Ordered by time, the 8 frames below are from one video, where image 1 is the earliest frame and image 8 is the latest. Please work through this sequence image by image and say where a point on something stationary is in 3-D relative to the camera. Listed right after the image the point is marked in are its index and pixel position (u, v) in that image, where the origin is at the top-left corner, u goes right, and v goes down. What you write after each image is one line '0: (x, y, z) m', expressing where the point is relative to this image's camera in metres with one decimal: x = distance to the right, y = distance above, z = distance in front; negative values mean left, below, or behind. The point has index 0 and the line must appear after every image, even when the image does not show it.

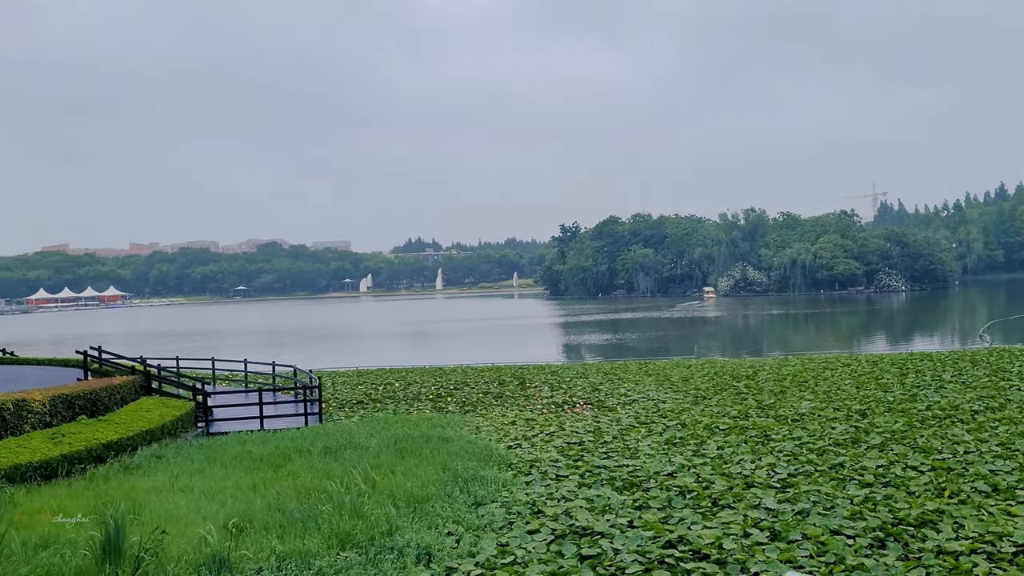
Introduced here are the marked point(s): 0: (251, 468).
0: (-2.9, -2.0, +8.5) m
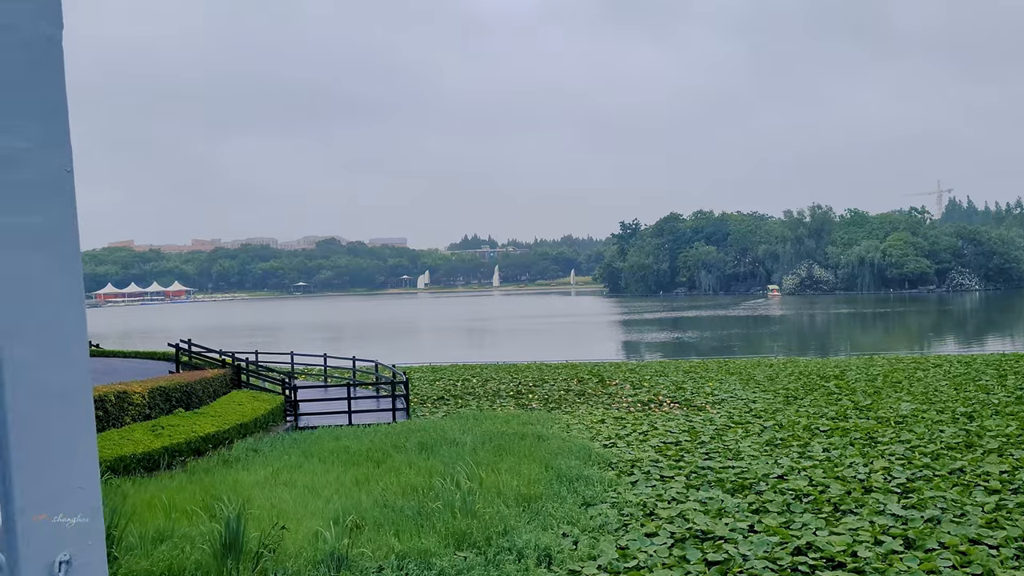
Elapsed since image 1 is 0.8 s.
0: (-1.8, -1.9, +8.4) m
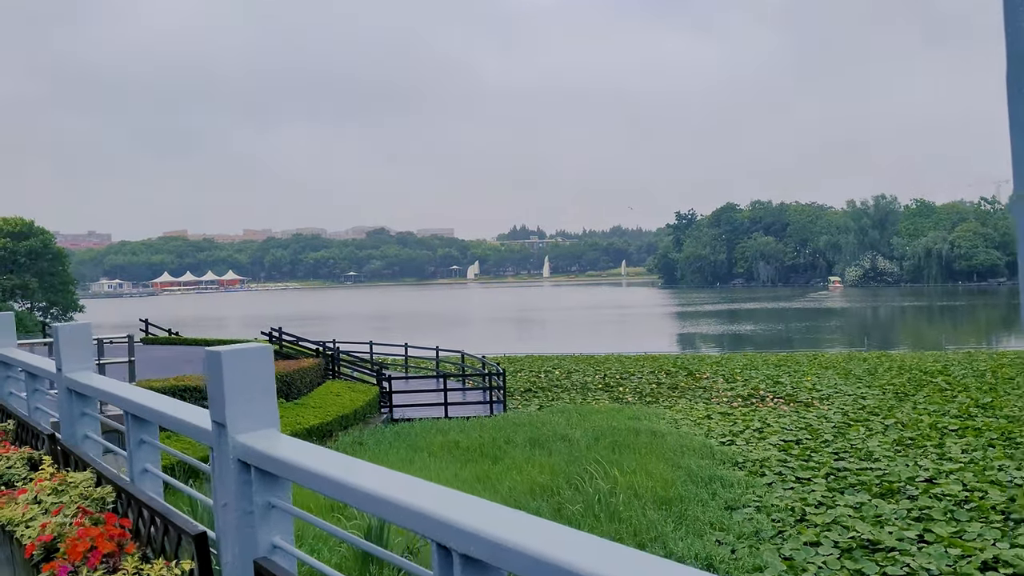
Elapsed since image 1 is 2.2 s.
0: (-0.5, -1.8, +8.0) m
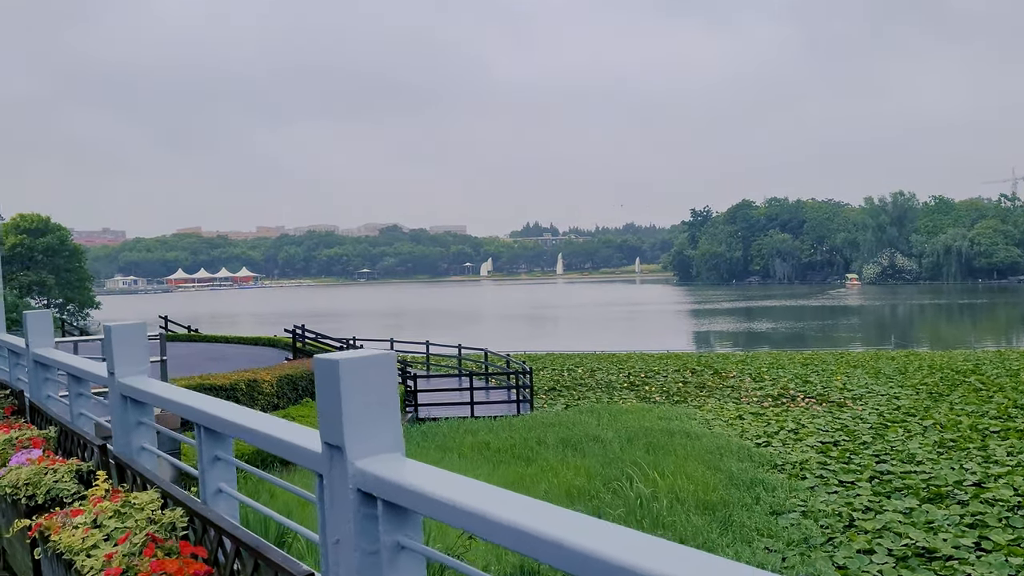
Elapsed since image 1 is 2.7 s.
0: (-0.1, -1.8, +7.8) m
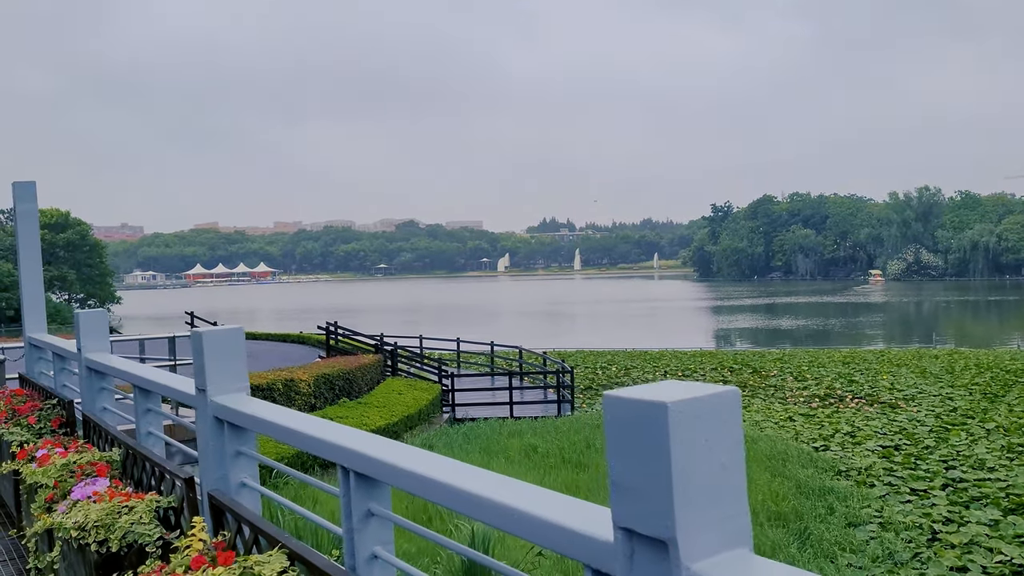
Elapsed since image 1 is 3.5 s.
0: (+0.3, -1.7, +7.4) m
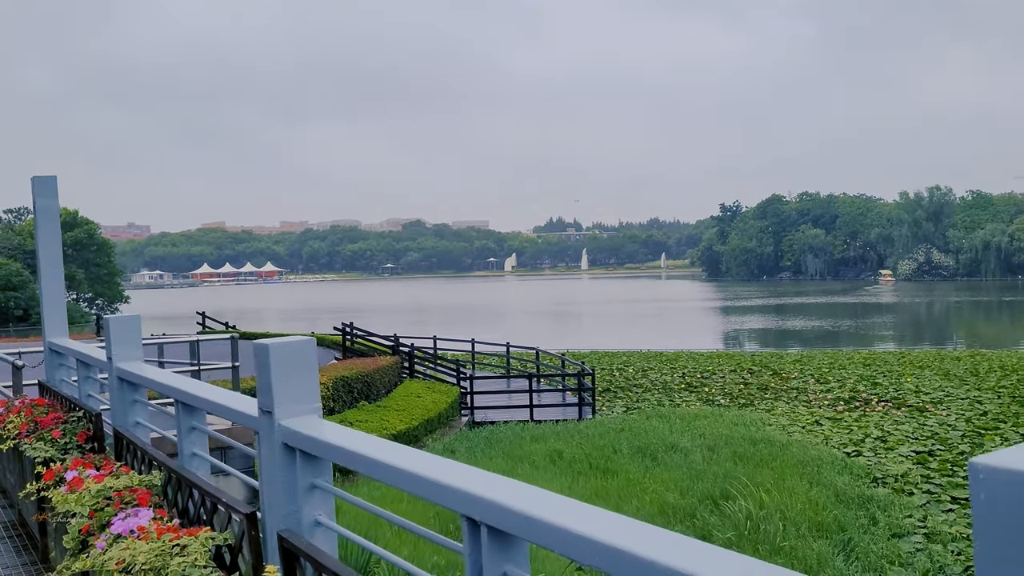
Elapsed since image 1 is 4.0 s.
0: (+0.6, -1.7, +7.2) m
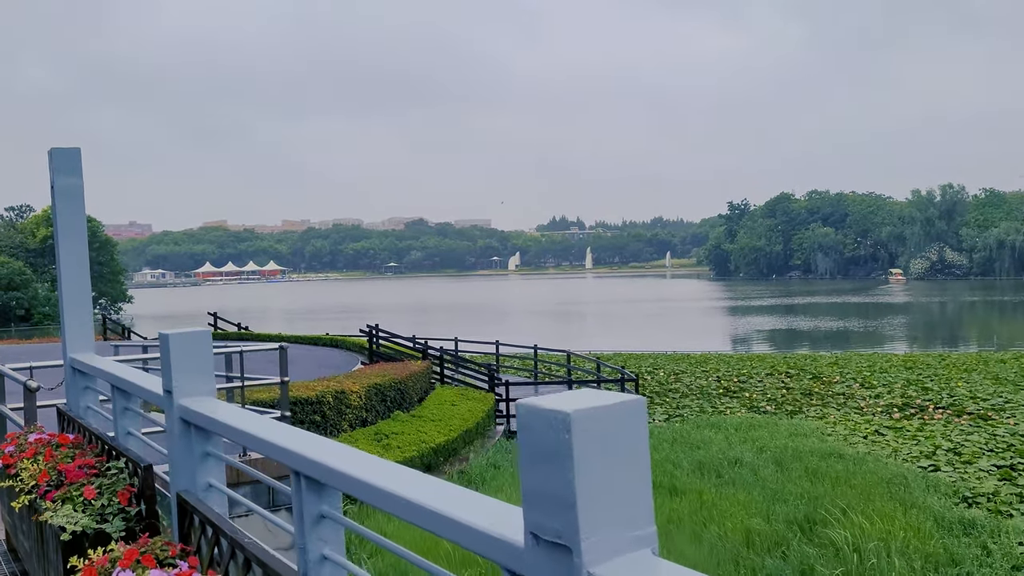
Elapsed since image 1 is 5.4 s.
0: (+1.1, -1.7, +6.5) m
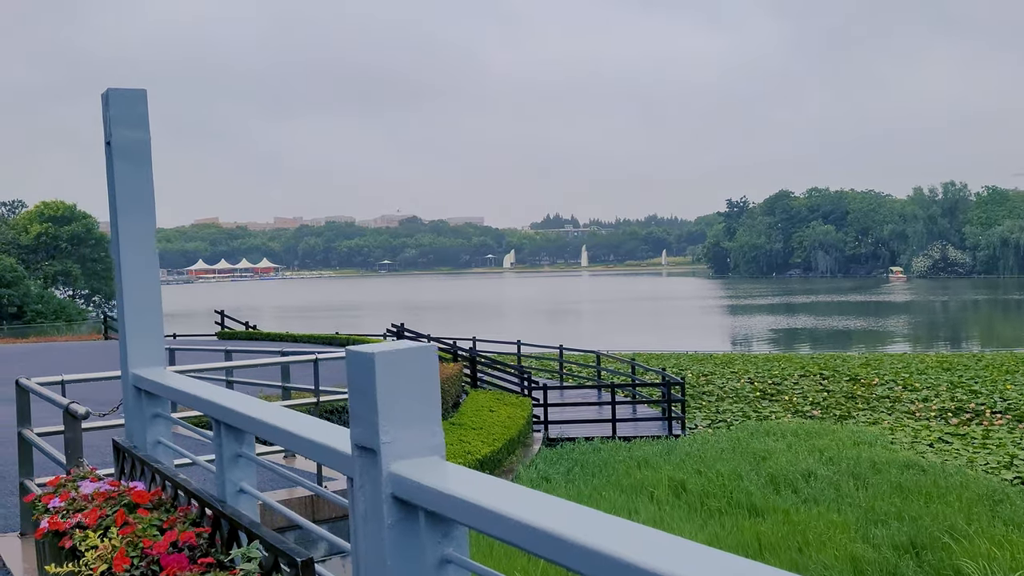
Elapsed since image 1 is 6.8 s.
0: (+1.6, -1.7, +5.9) m
